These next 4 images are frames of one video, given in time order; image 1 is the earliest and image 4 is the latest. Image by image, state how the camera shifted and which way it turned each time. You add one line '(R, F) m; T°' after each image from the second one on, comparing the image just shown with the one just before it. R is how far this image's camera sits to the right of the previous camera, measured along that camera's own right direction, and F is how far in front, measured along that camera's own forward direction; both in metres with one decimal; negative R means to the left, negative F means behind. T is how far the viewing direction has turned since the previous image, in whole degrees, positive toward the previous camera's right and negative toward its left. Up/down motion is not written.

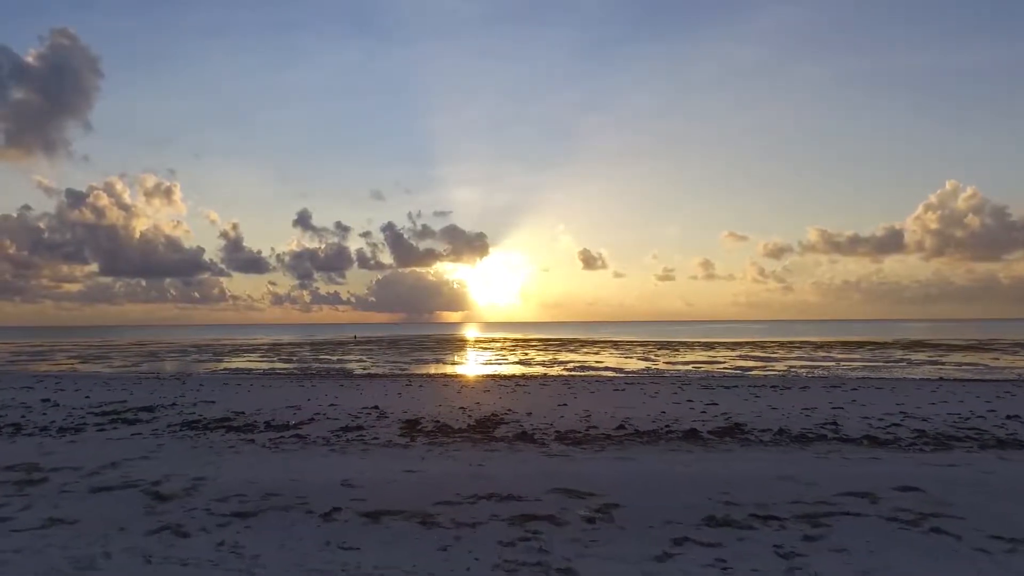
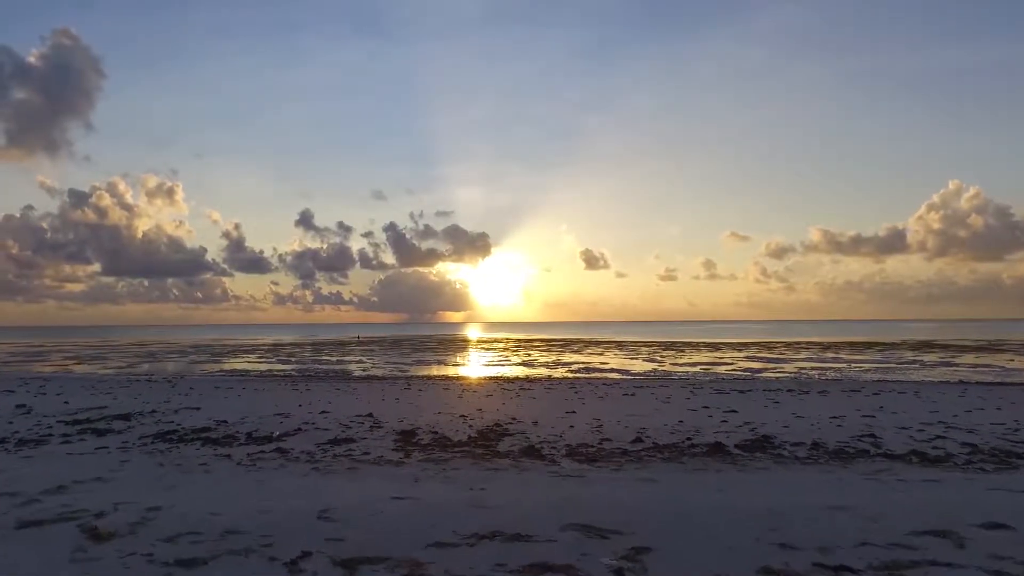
(-0.1, +1.2) m; 0°
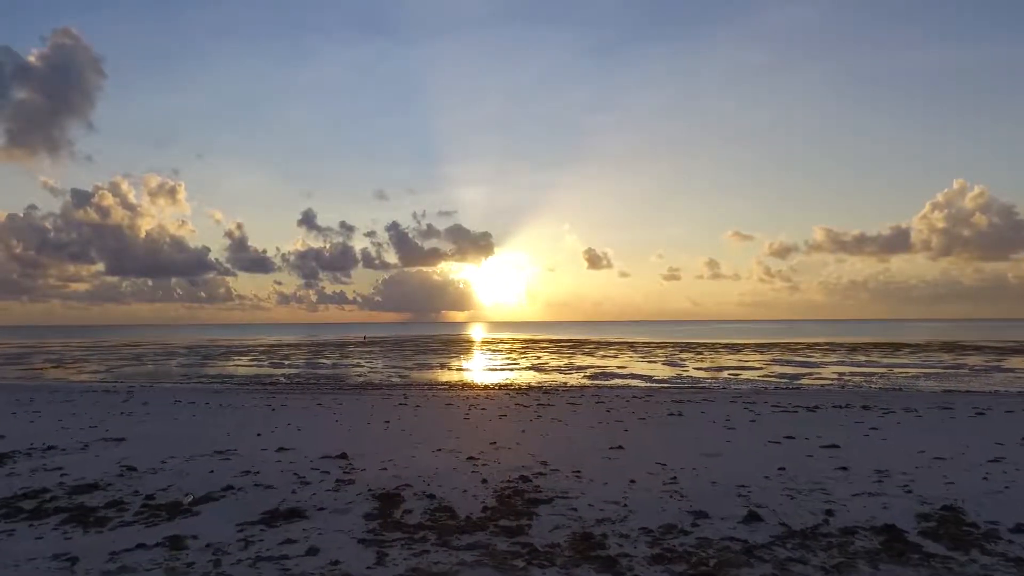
(-0.4, +4.3) m; 0°
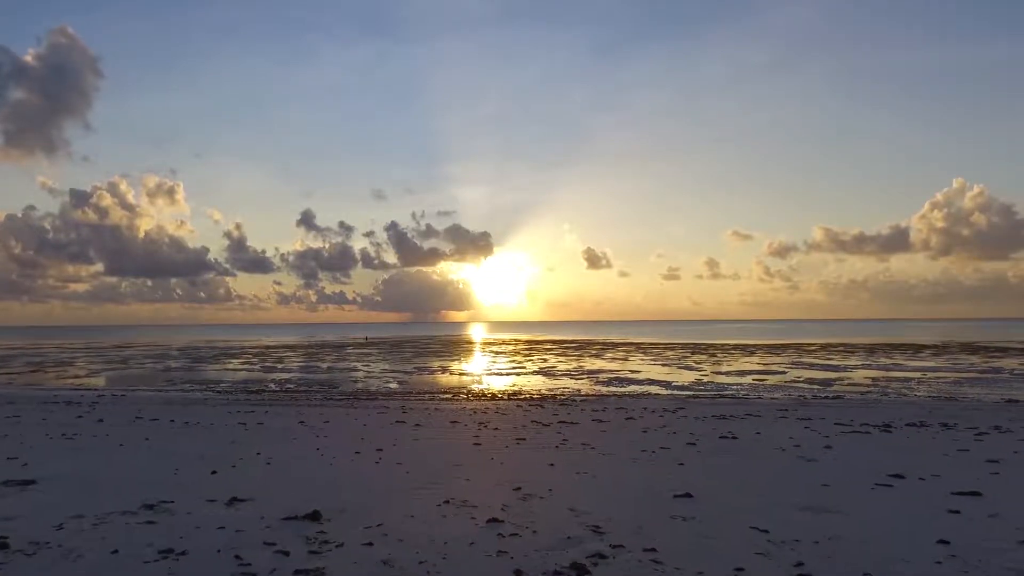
(-0.5, +3.1) m; 0°
